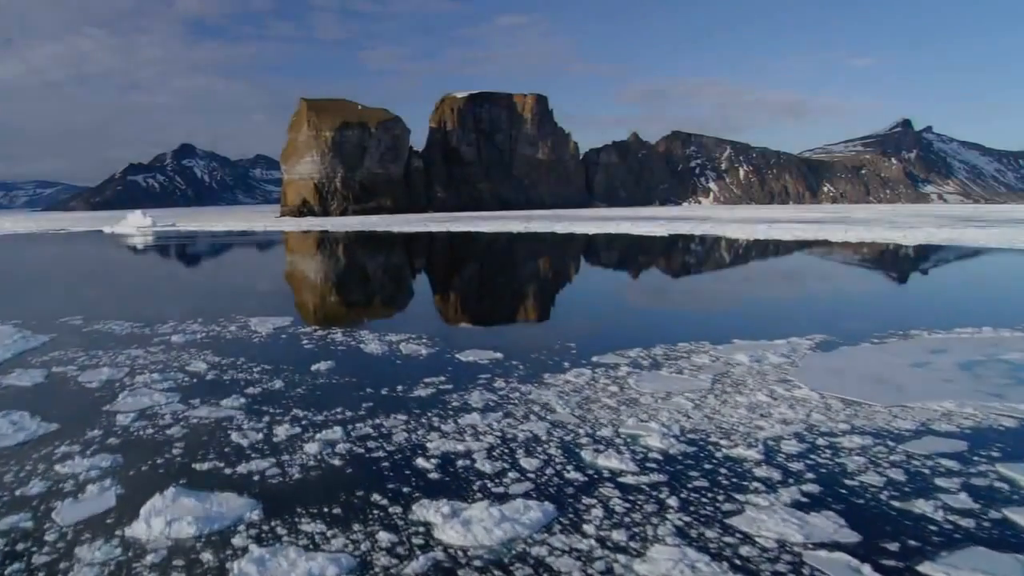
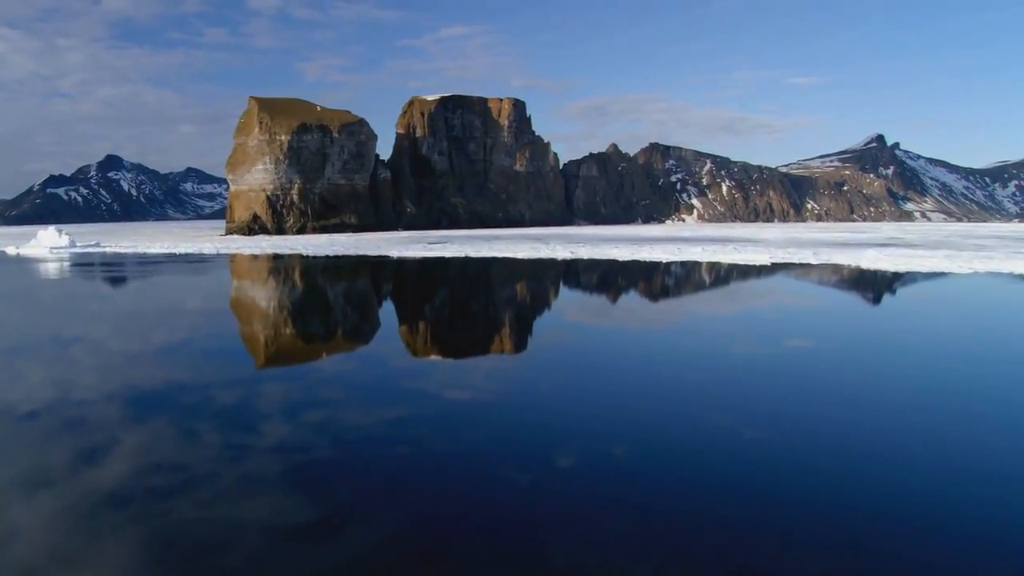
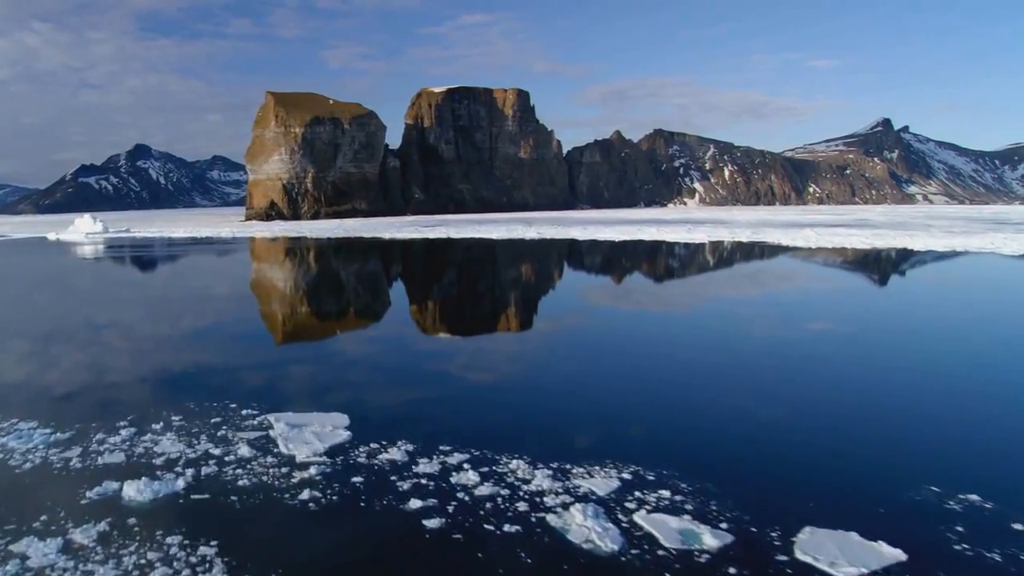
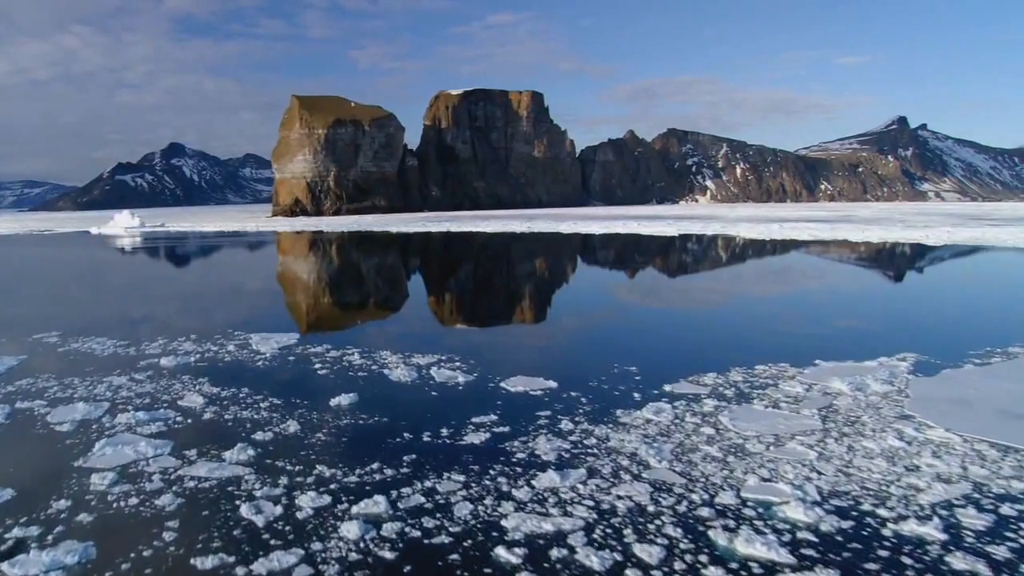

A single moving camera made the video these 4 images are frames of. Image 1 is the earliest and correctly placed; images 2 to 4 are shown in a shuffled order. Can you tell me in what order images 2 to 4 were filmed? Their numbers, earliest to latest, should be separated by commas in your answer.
4, 3, 2
